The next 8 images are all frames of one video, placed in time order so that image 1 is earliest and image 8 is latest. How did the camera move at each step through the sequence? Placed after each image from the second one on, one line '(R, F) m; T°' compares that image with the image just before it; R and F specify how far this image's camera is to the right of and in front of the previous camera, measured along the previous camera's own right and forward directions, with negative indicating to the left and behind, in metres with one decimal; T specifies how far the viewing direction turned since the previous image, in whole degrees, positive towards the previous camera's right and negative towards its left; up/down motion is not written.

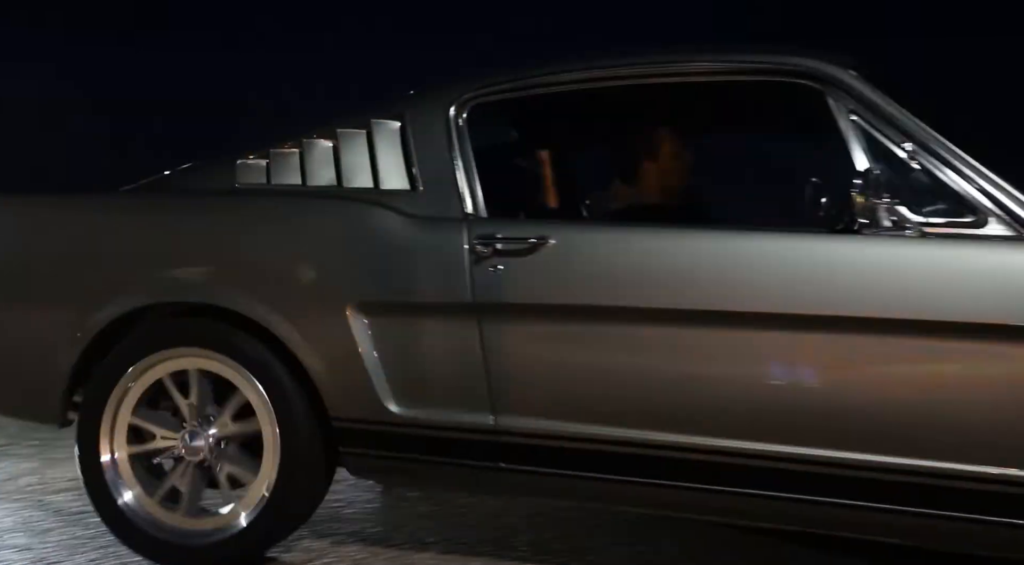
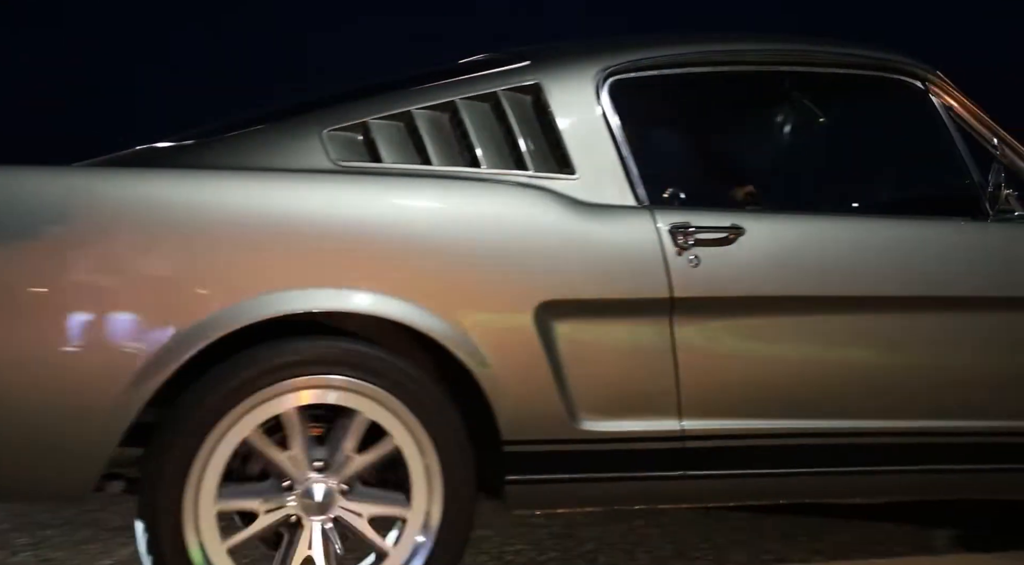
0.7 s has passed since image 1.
(-1.6, +0.7) m; +29°
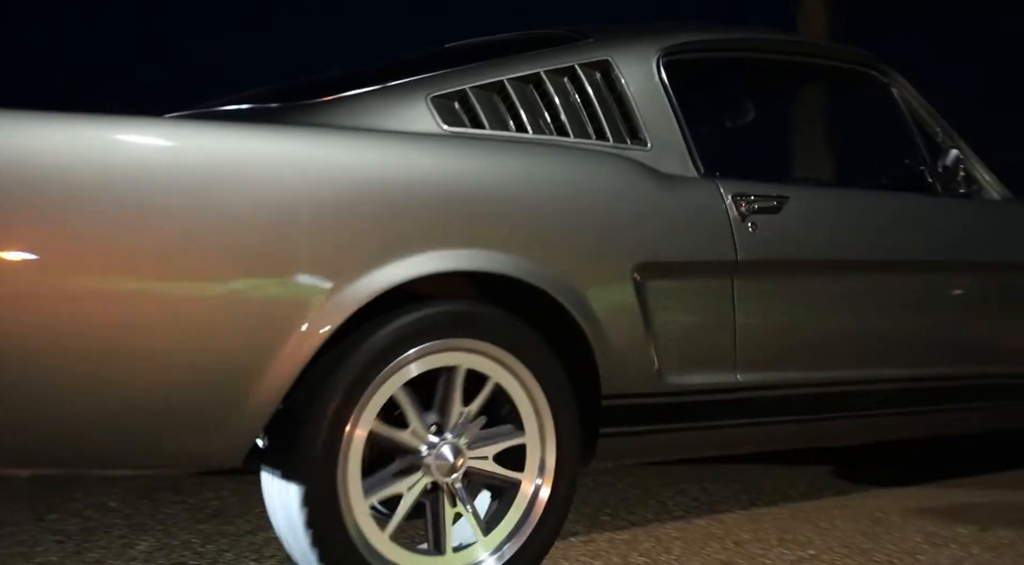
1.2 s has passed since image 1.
(-0.9, 0.0) m; +15°
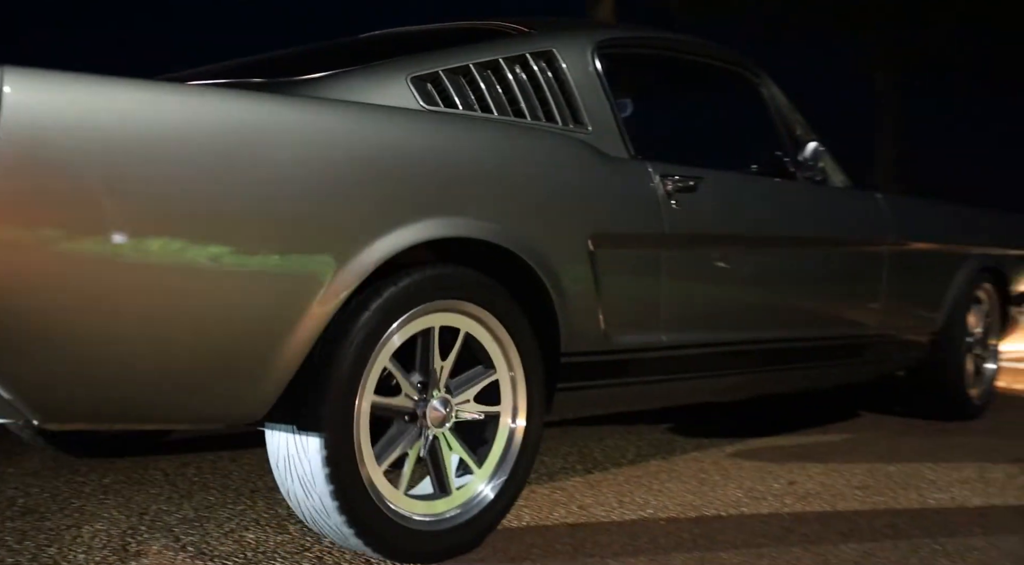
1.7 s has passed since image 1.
(-0.5, -0.2) m; +12°
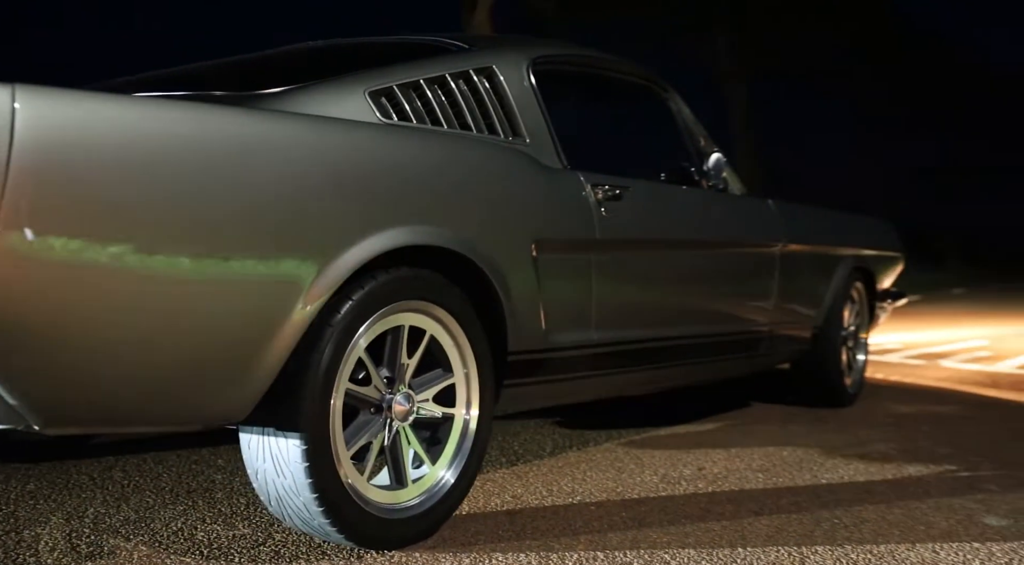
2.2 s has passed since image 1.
(-0.3, -0.2) m; +8°
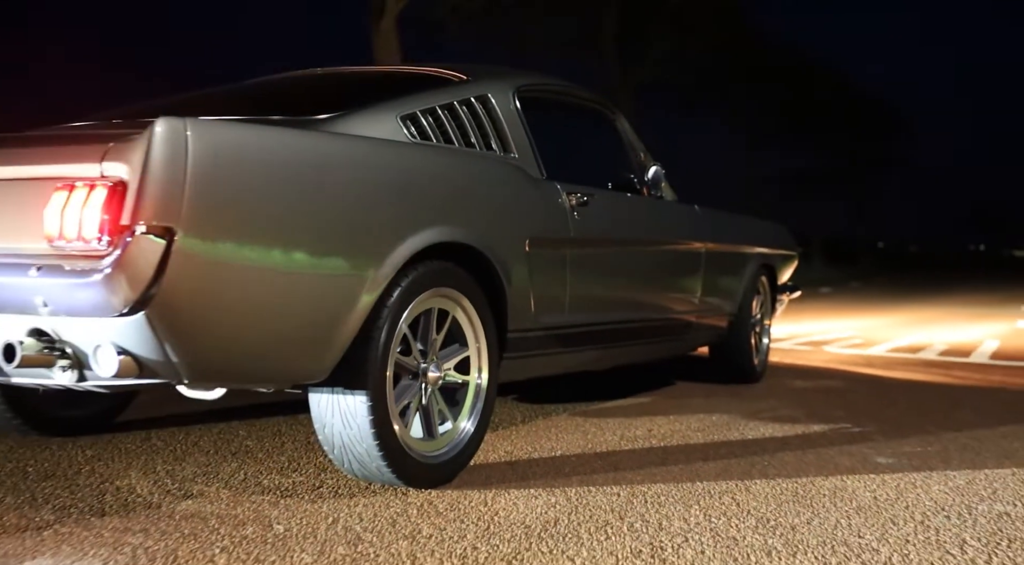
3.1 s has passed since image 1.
(-0.5, -0.8) m; +7°
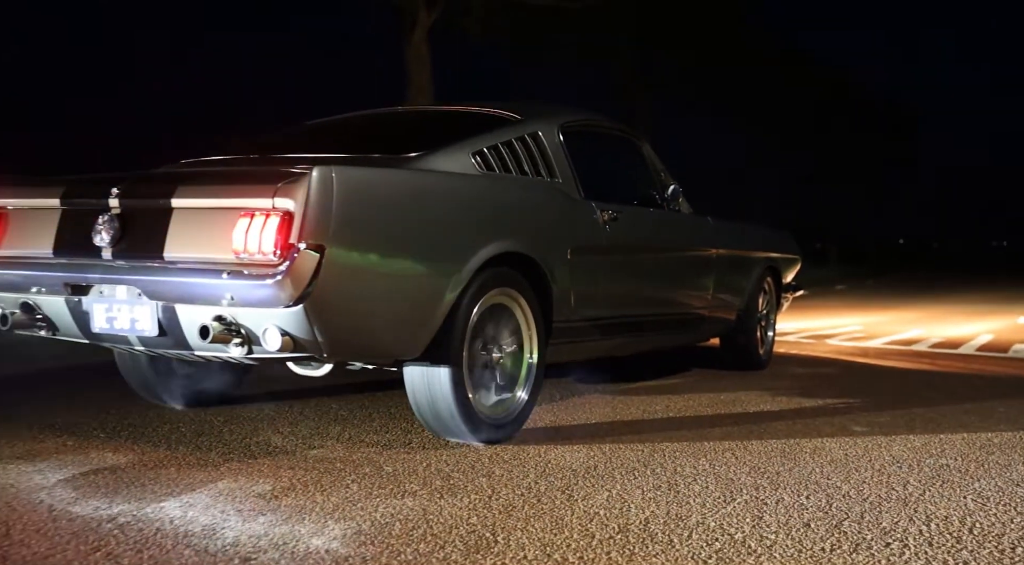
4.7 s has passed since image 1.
(-0.1, -1.1) m; -1°
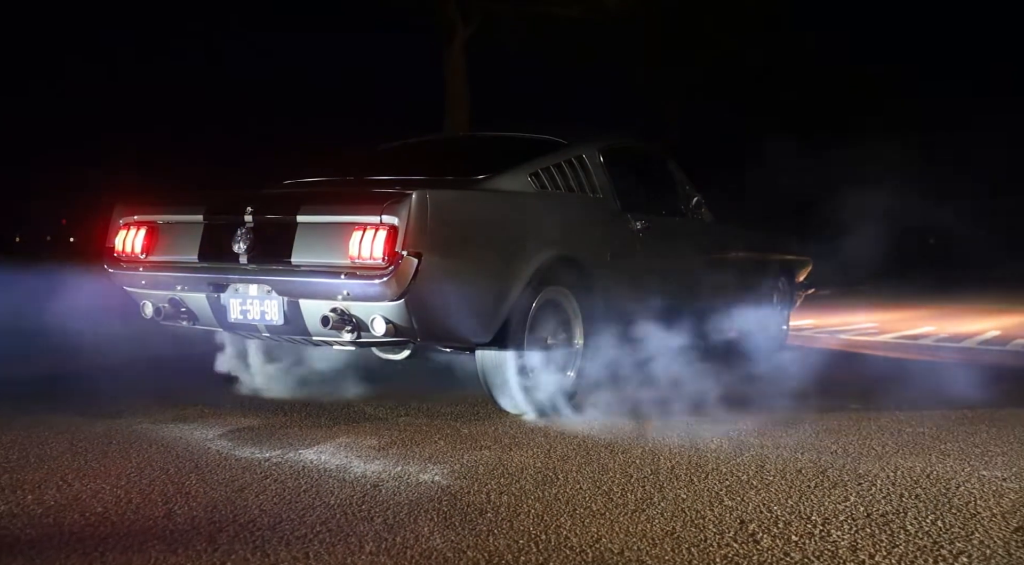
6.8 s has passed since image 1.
(-0.1, -1.1) m; -2°
